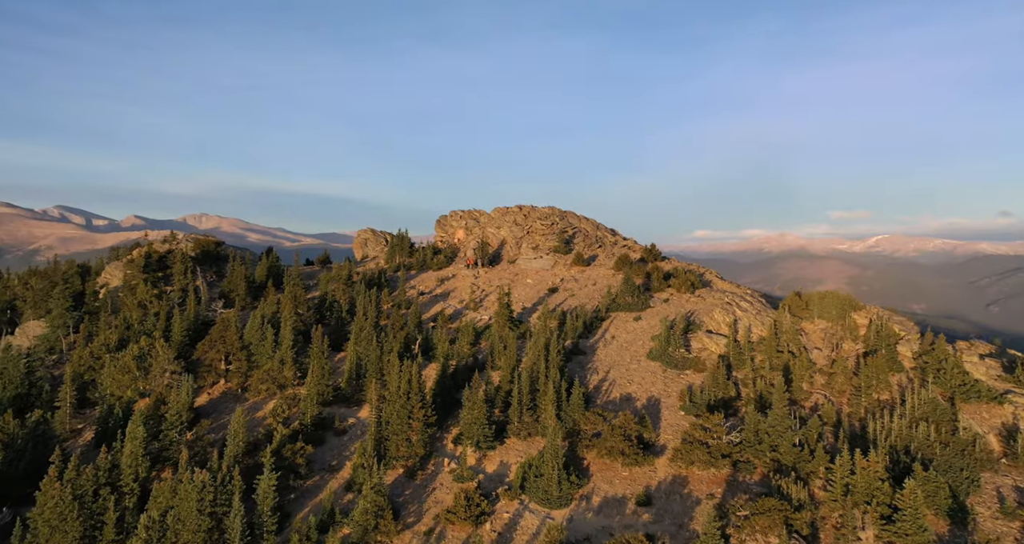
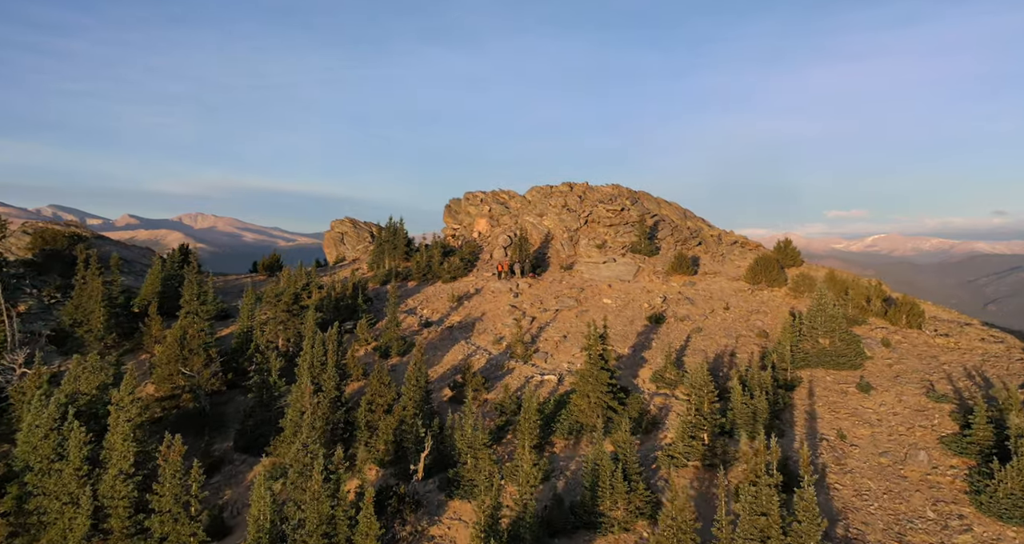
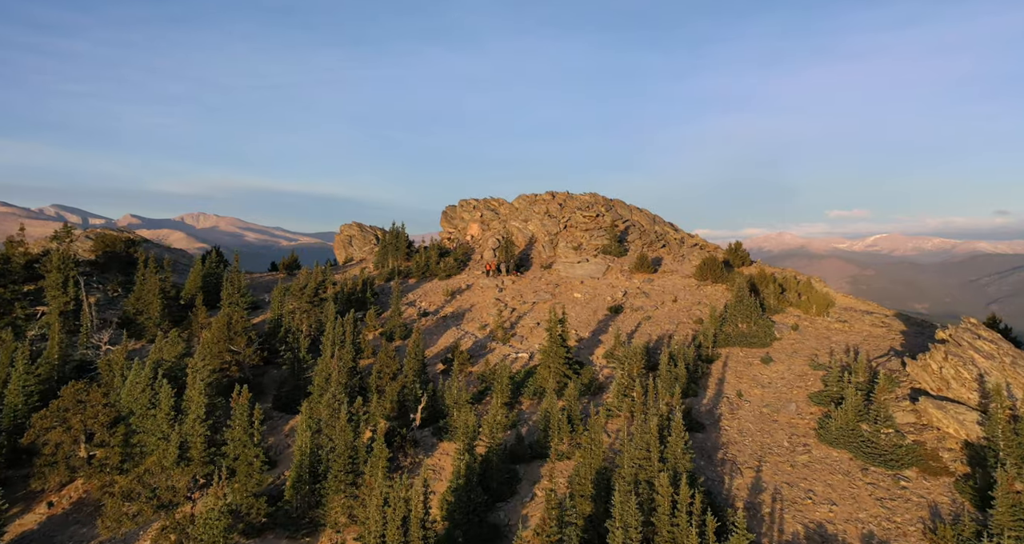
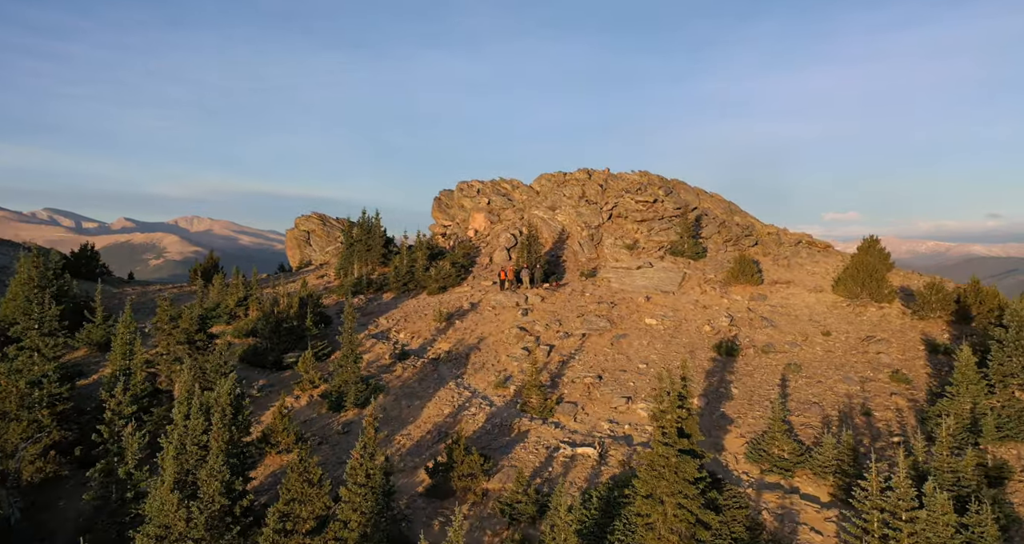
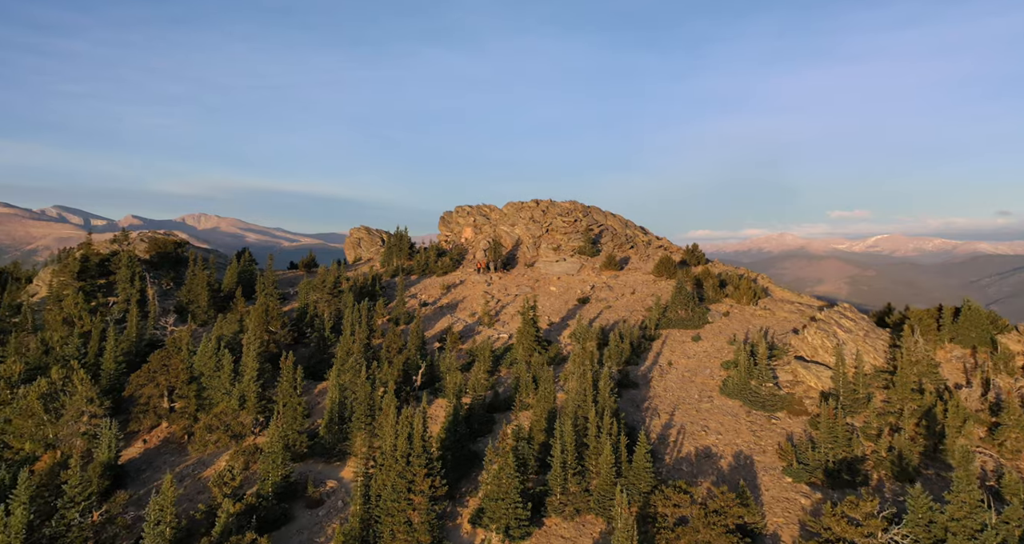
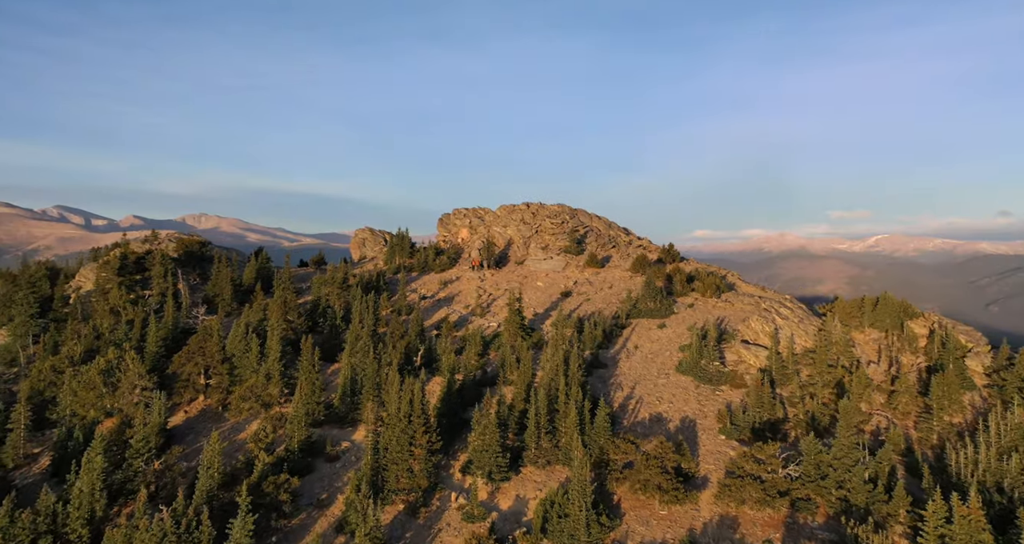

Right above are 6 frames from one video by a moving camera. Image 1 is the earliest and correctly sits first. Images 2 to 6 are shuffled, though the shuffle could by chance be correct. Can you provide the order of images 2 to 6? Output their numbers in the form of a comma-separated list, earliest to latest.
6, 5, 3, 2, 4
